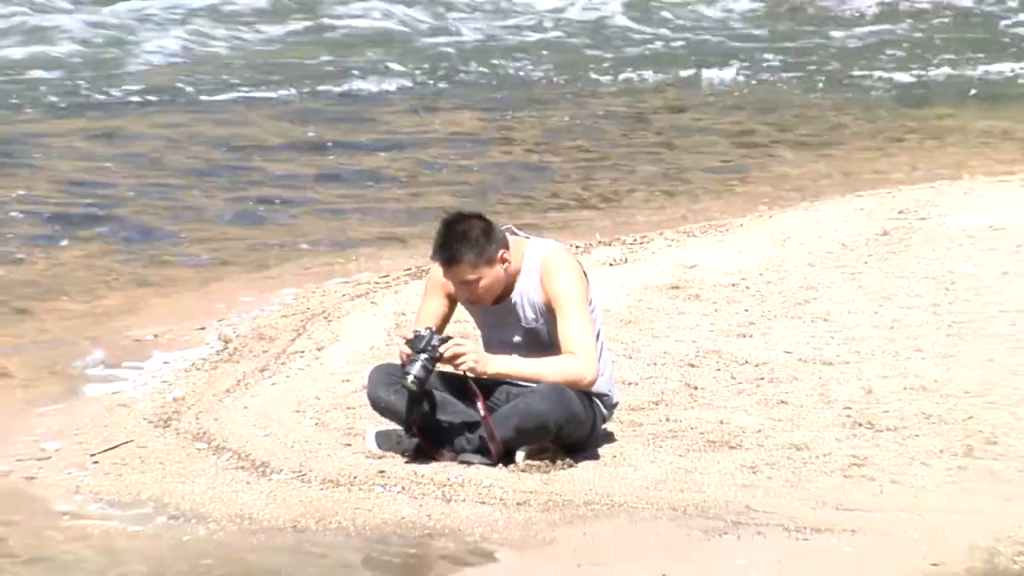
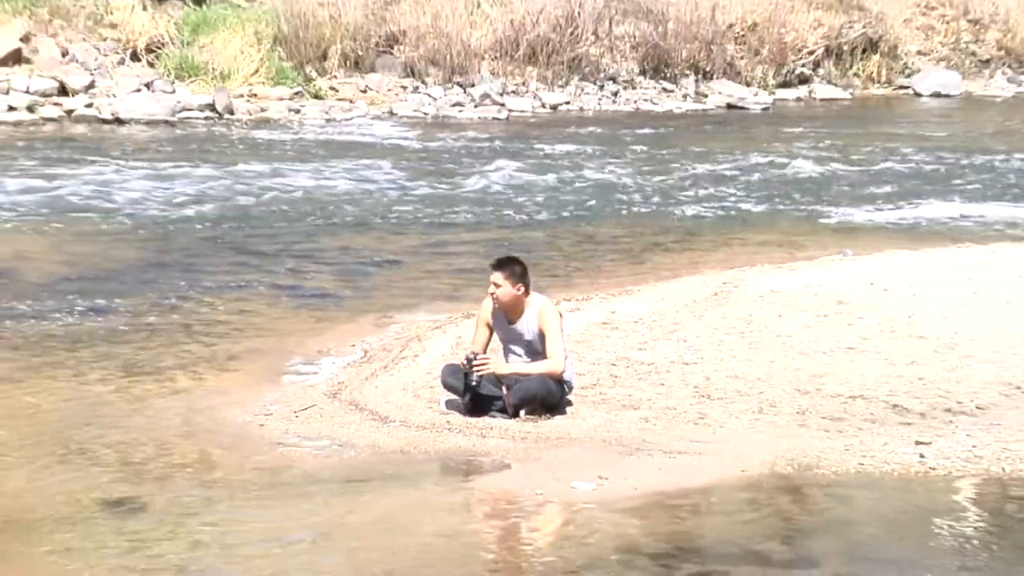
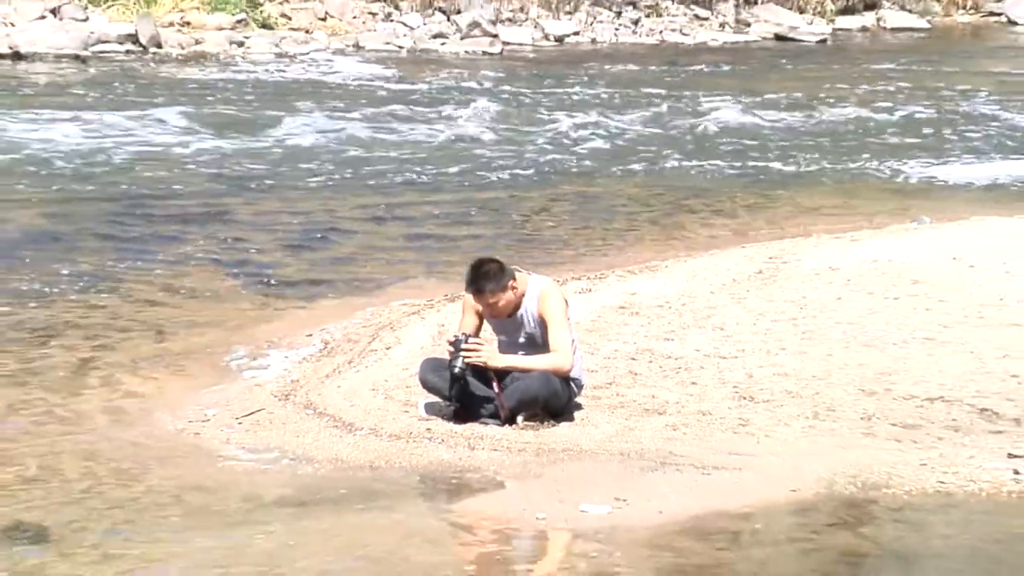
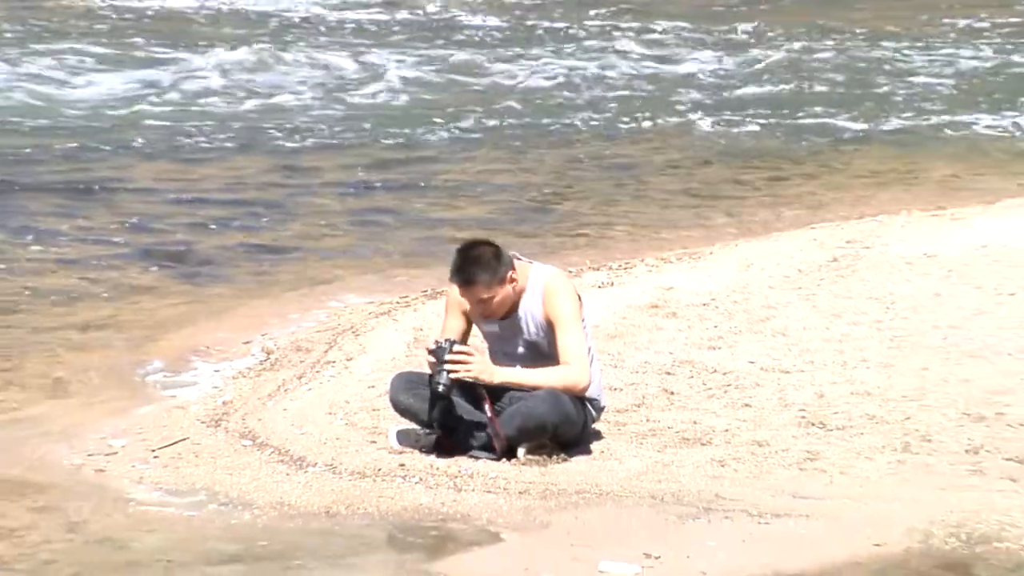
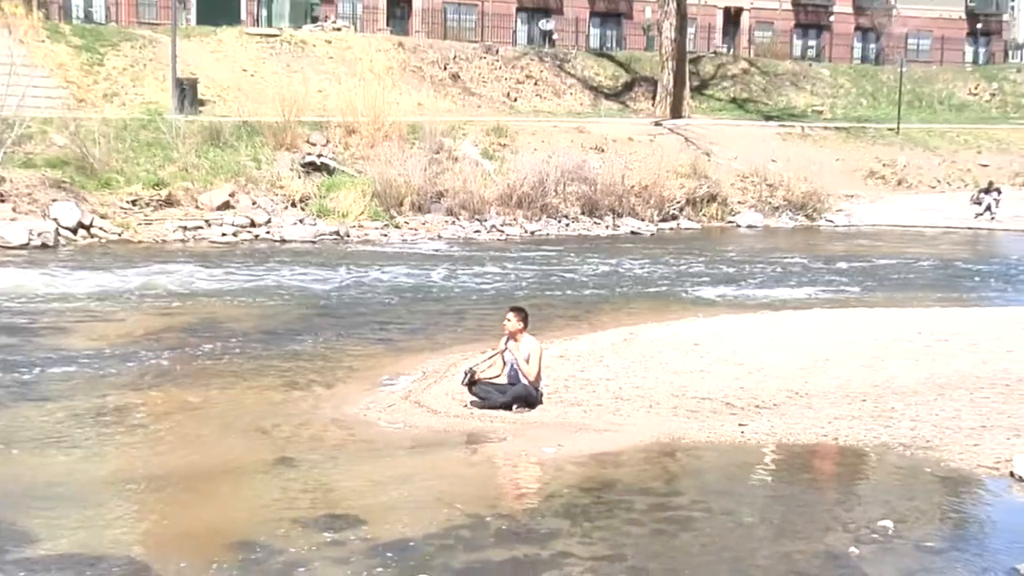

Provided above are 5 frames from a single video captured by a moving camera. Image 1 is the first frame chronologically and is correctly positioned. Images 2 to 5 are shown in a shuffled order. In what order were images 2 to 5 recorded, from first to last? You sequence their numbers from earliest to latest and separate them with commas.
4, 3, 2, 5
